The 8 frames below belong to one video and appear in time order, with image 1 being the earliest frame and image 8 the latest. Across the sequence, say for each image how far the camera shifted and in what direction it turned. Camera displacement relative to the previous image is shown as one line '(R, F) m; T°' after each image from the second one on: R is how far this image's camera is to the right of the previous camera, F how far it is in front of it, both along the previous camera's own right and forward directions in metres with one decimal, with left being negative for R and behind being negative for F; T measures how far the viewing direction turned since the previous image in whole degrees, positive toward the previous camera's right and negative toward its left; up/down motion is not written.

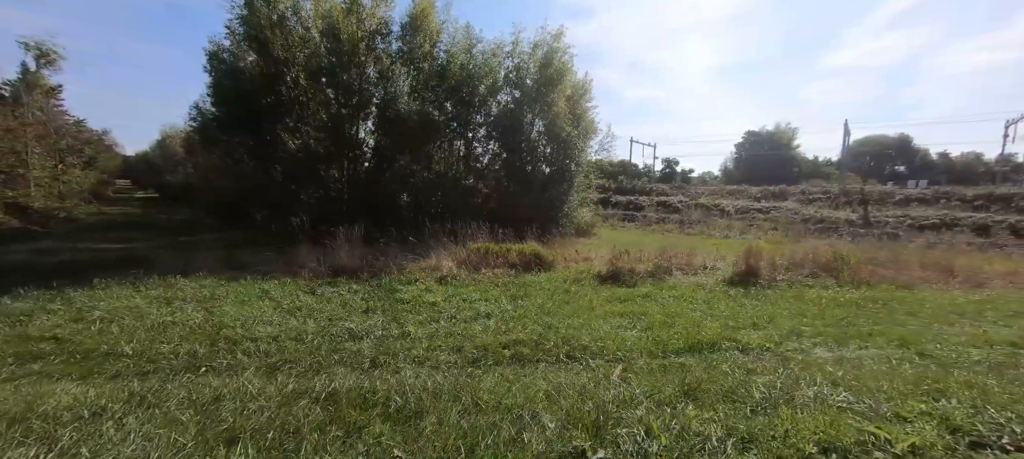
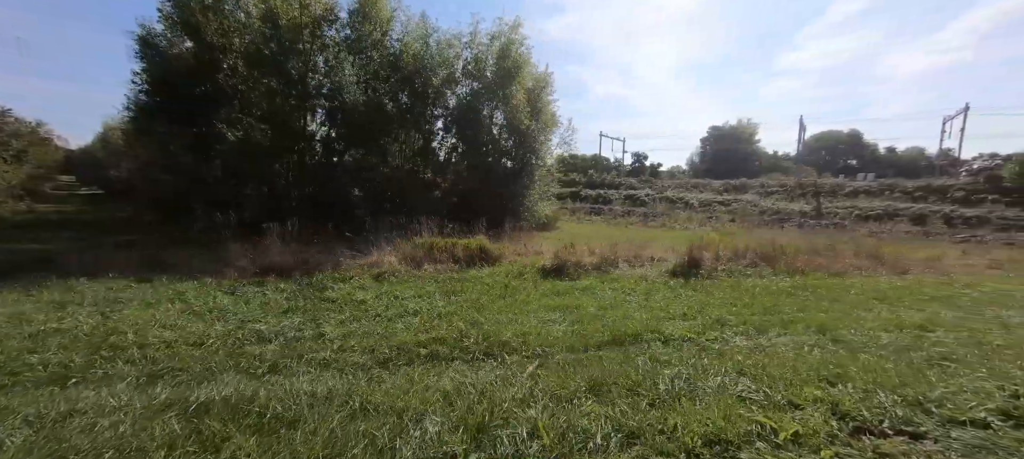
(+0.5, +0.1) m; +4°
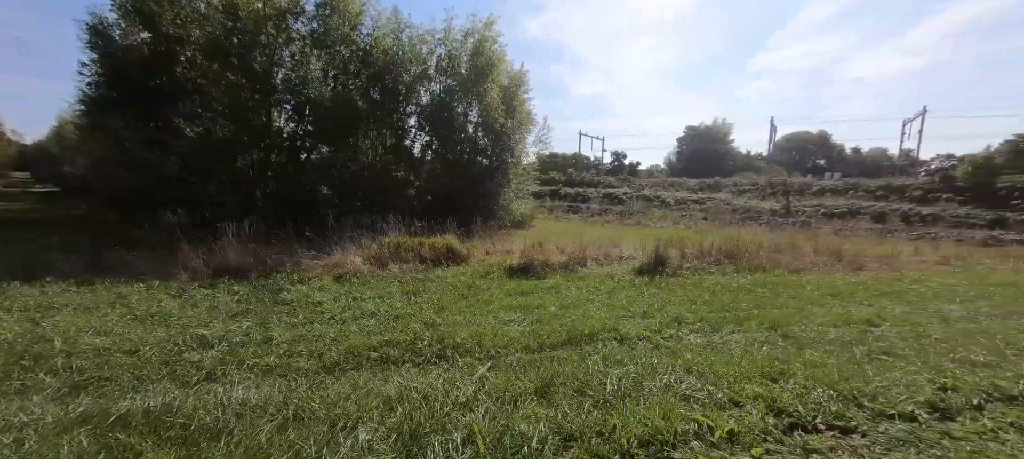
(+0.2, 0.0) m; +3°
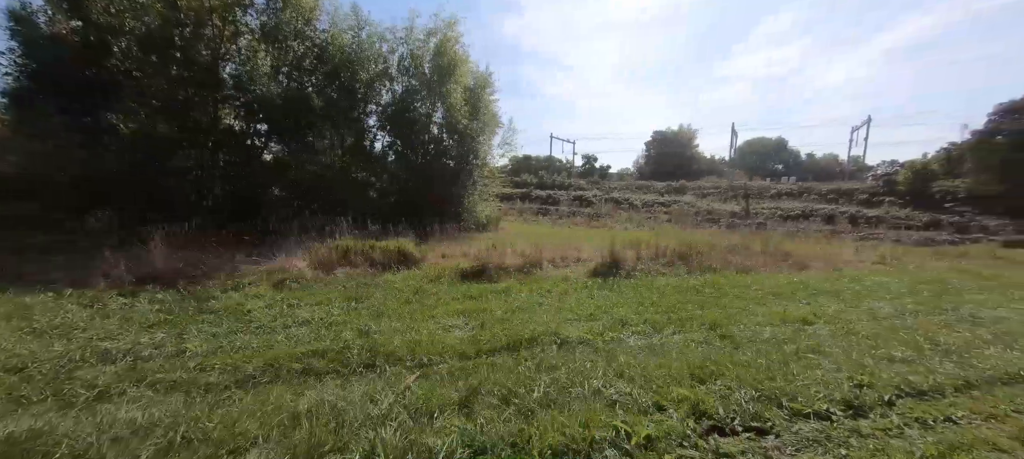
(+0.3, +0.1) m; +4°
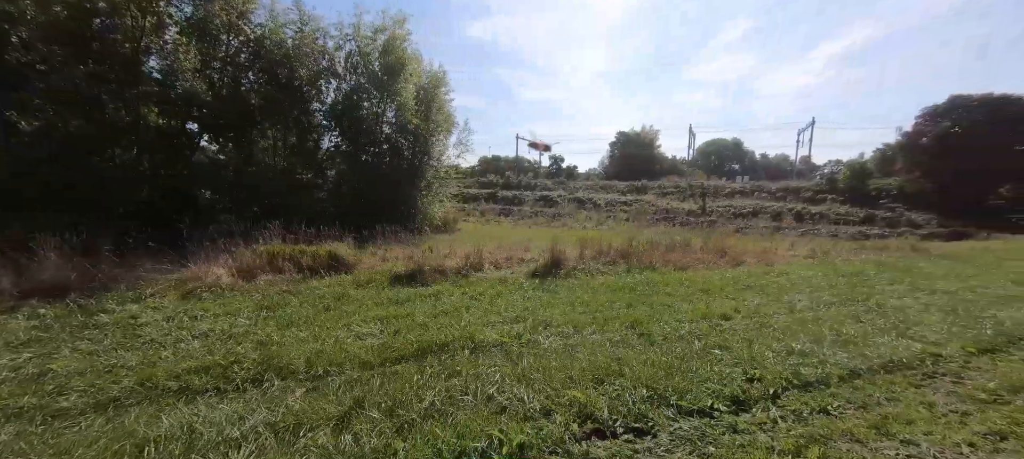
(+0.6, +0.1) m; +4°
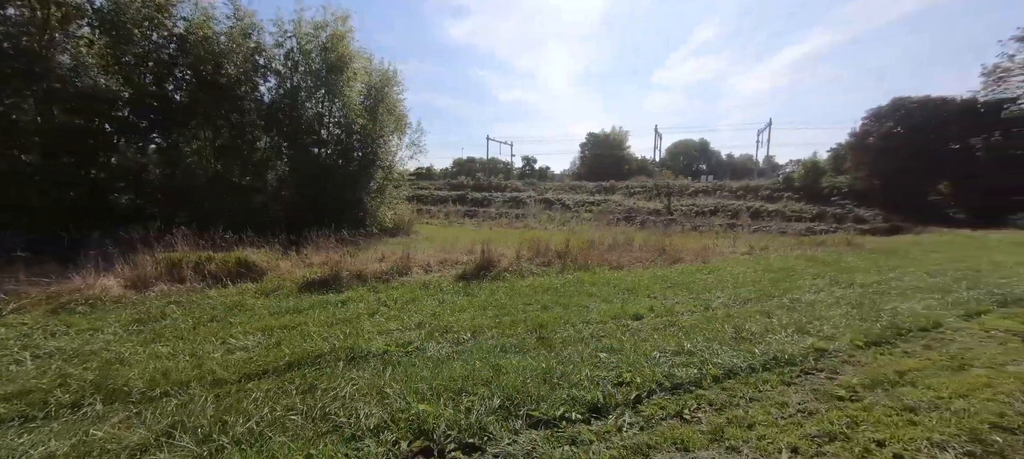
(+1.0, +0.2) m; +4°
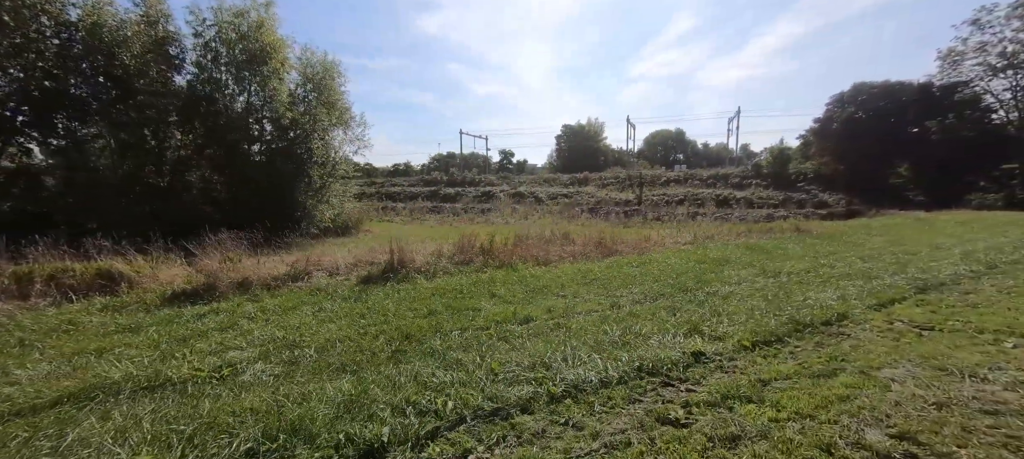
(+1.4, +0.6) m; +2°
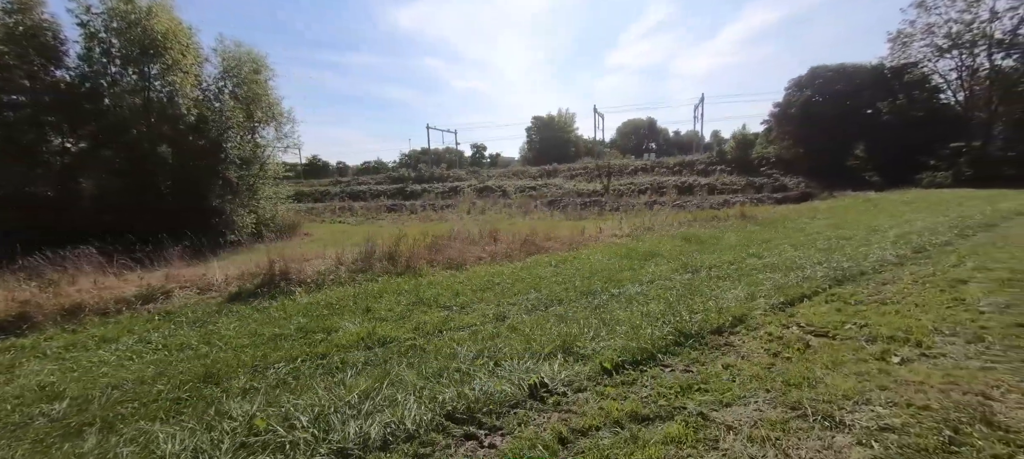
(+1.4, +0.8) m; +3°
